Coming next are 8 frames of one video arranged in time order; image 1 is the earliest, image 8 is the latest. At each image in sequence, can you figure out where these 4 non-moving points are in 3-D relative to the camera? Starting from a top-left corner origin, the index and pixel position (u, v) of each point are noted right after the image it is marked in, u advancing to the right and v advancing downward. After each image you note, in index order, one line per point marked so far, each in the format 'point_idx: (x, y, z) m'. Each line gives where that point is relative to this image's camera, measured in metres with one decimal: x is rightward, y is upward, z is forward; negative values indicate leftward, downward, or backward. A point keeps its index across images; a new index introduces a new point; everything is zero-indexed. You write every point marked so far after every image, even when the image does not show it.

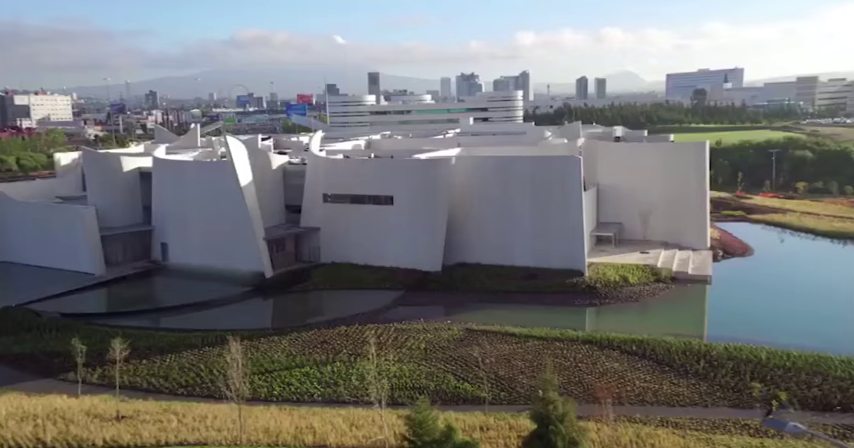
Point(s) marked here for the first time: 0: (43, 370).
0: (-7.1, -2.7, +13.2) m
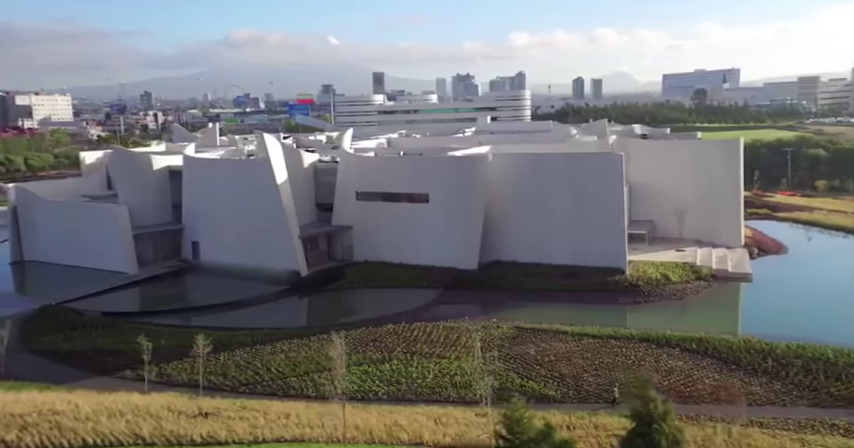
0: (-6.1, -2.7, +13.2) m
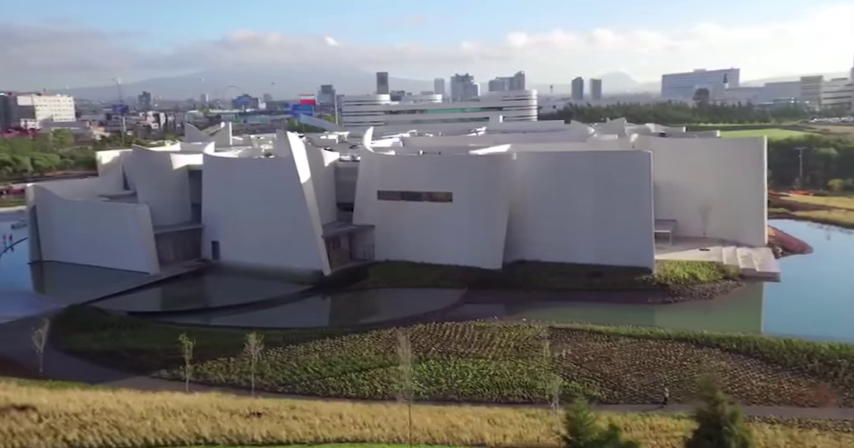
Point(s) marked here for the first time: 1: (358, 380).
0: (-5.4, -2.6, +13.1) m
1: (-1.1, -2.6, +11.7) m
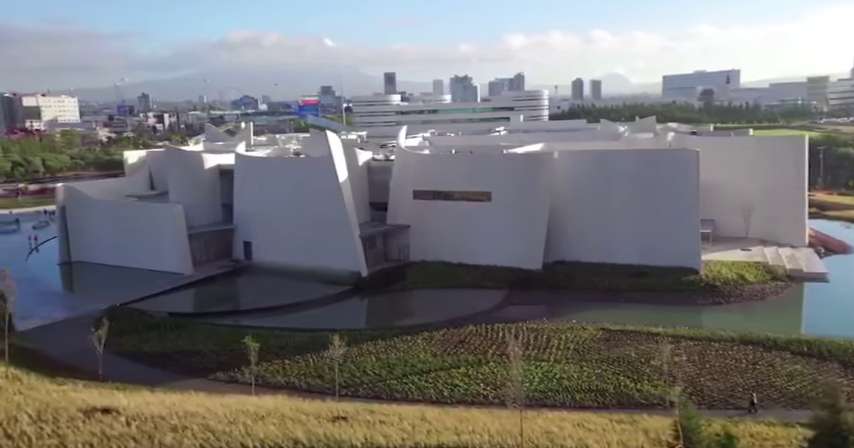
0: (-4.4, -2.6, +12.9) m
1: (-0.1, -2.6, +11.5) m
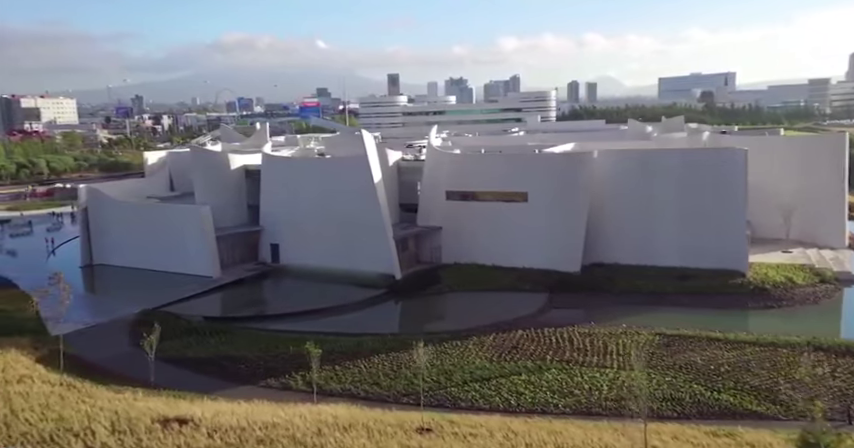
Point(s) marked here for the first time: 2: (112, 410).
0: (-3.4, -2.7, +12.5) m
1: (+0.9, -2.6, +11.1) m
2: (-3.6, -2.1, +8.1) m
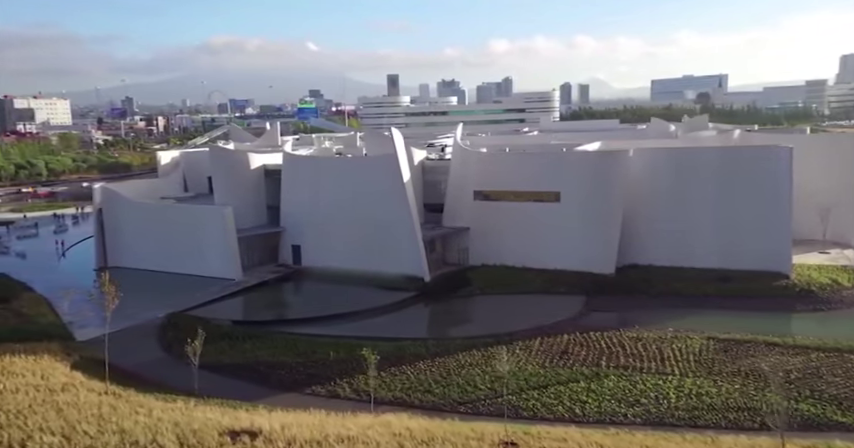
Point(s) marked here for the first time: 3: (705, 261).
0: (-2.5, -2.7, +12.0) m
1: (+1.8, -2.6, +10.6) m
2: (-2.7, -2.1, +7.6) m
3: (+7.3, -1.0, +18.7) m
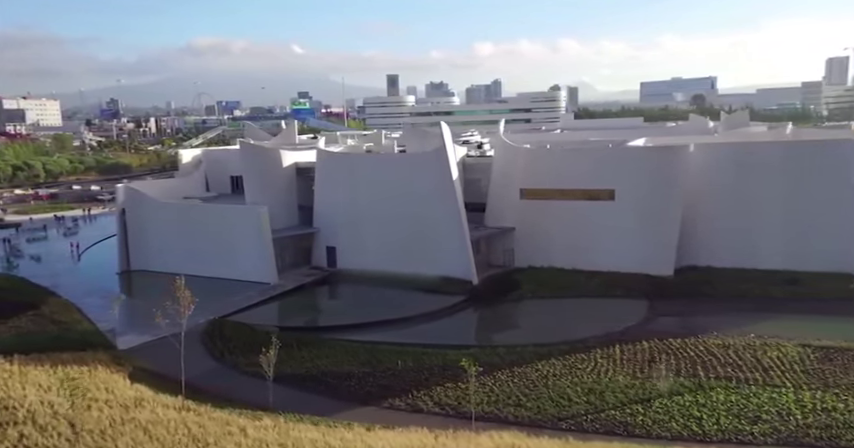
0: (-1.2, -2.6, +11.0) m
1: (+3.1, -2.6, +9.7) m
2: (-1.4, -2.1, +6.6) m
3: (+8.5, -1.0, +17.8) m
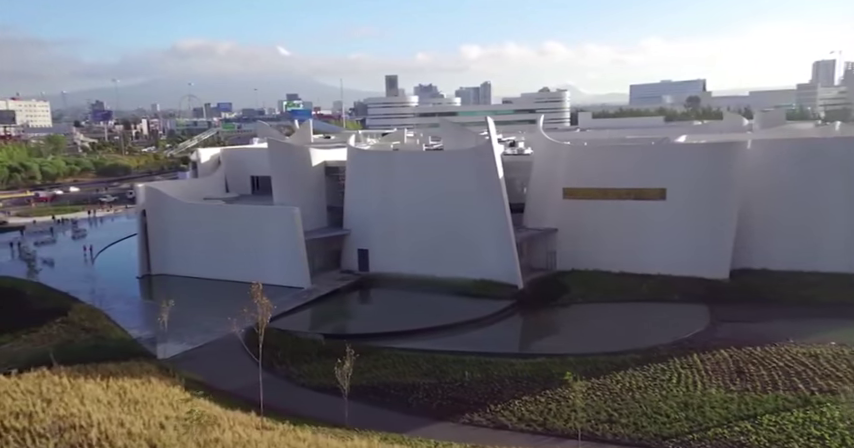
0: (-0.1, -2.7, +10.2) m
1: (+4.2, -2.6, +8.8) m
2: (-0.3, -2.1, +5.8) m
3: (+9.6, -1.0, +17.0) m
